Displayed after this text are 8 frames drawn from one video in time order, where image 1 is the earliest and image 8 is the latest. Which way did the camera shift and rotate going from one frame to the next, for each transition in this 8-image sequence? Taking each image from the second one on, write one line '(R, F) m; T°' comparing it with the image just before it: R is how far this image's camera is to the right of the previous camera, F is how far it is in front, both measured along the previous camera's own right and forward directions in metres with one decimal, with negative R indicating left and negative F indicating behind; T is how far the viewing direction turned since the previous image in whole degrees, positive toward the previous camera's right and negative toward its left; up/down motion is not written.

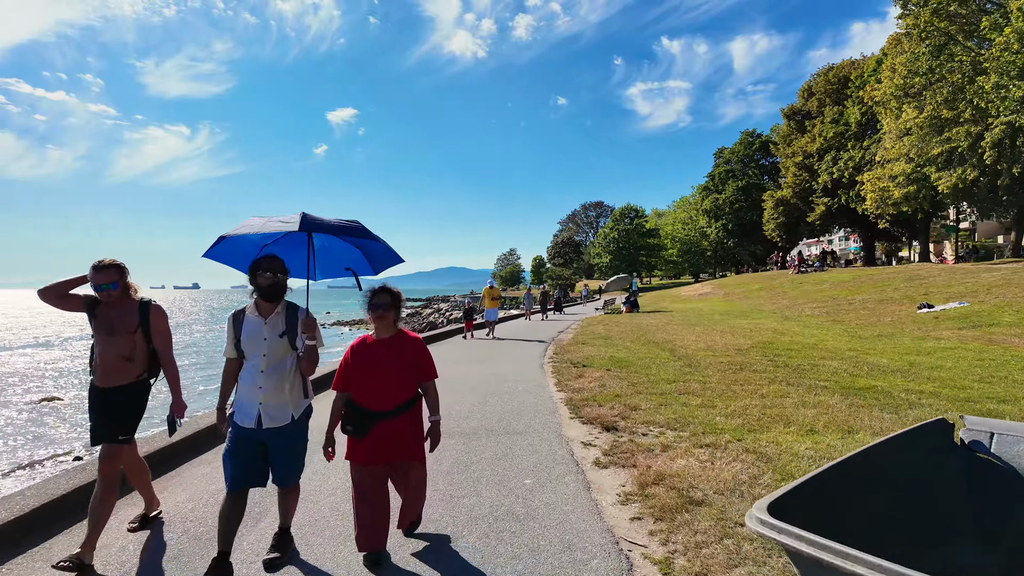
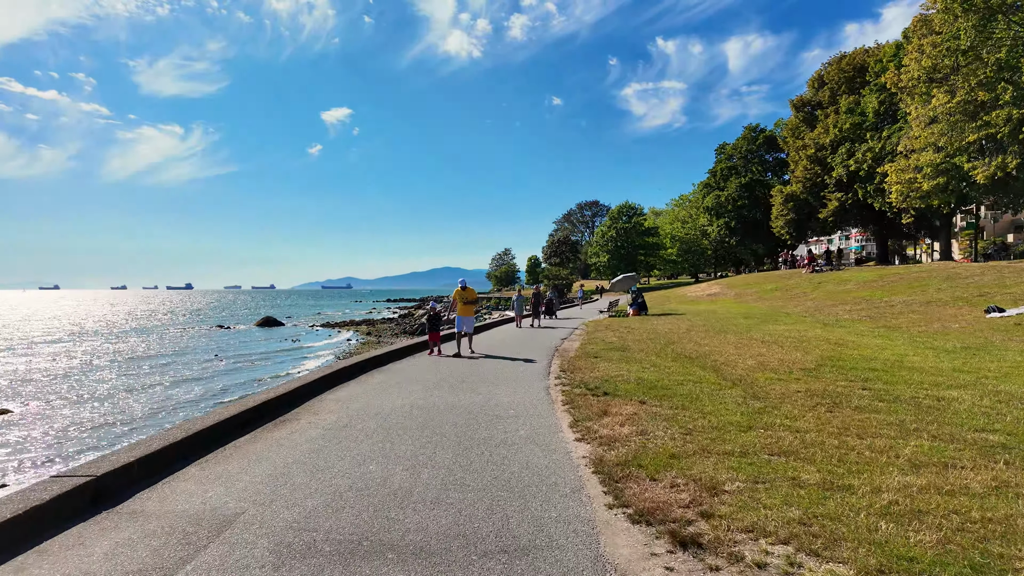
(0.0, +2.5) m; 0°
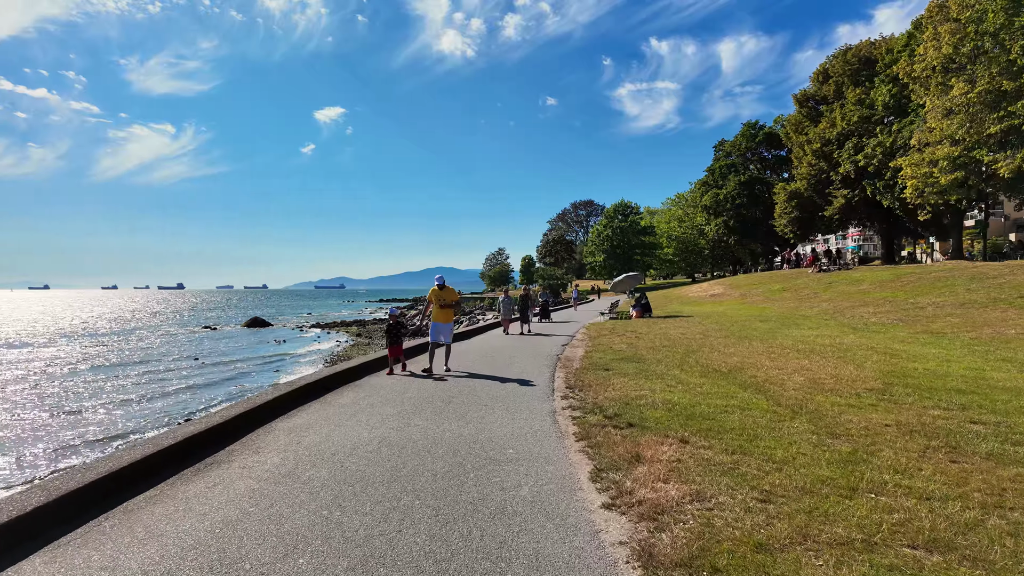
(0.0, +1.6) m; +1°
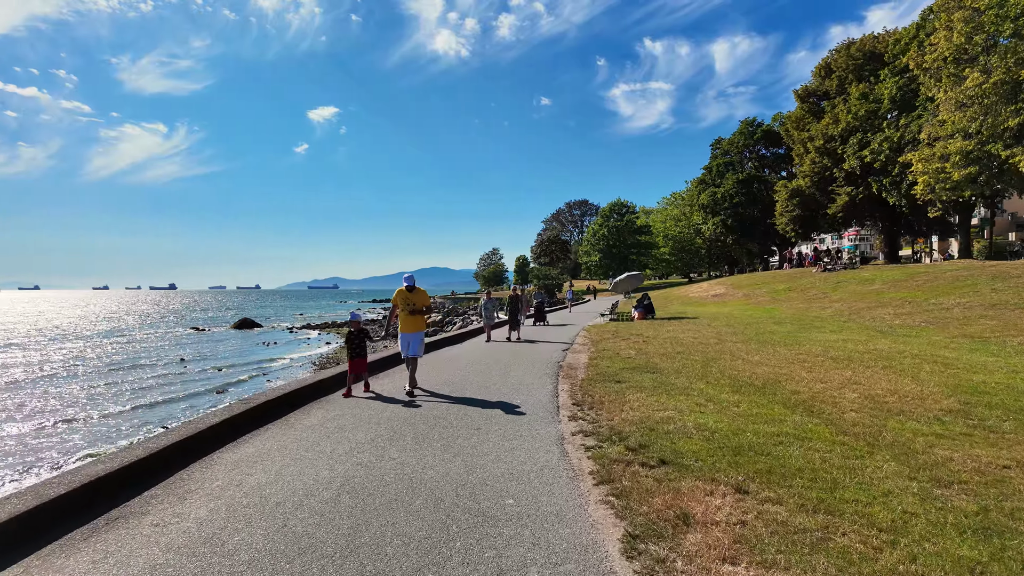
(0.0, +1.3) m; +1°
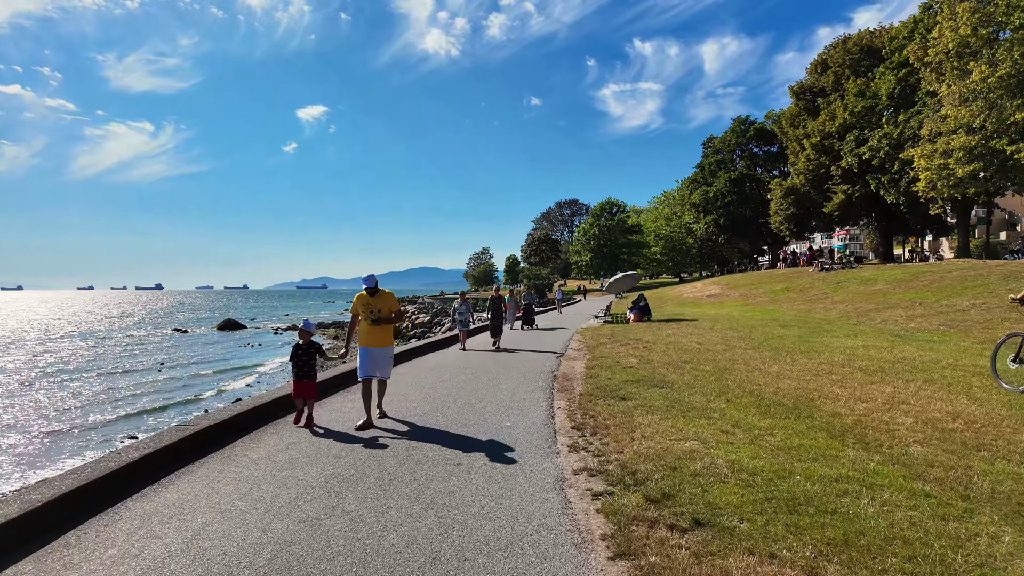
(0.0, +1.1) m; +1°
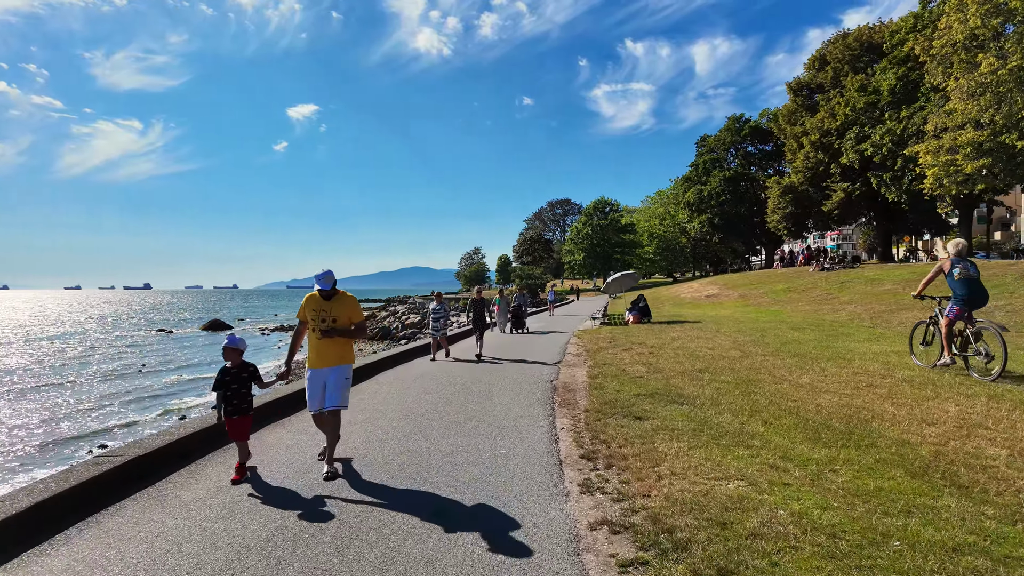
(0.0, +1.1) m; +1°
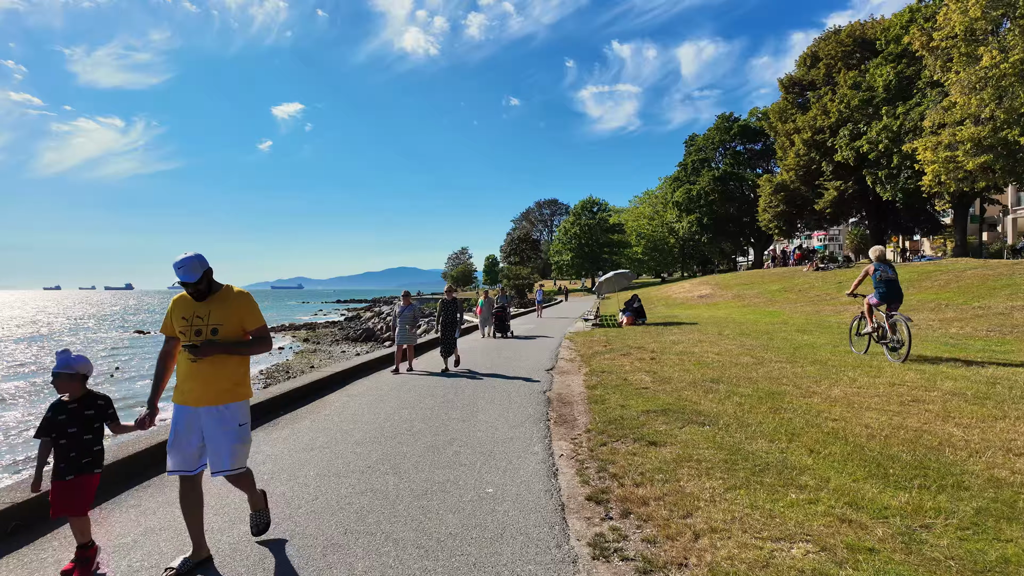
(0.0, +1.1) m; +1°
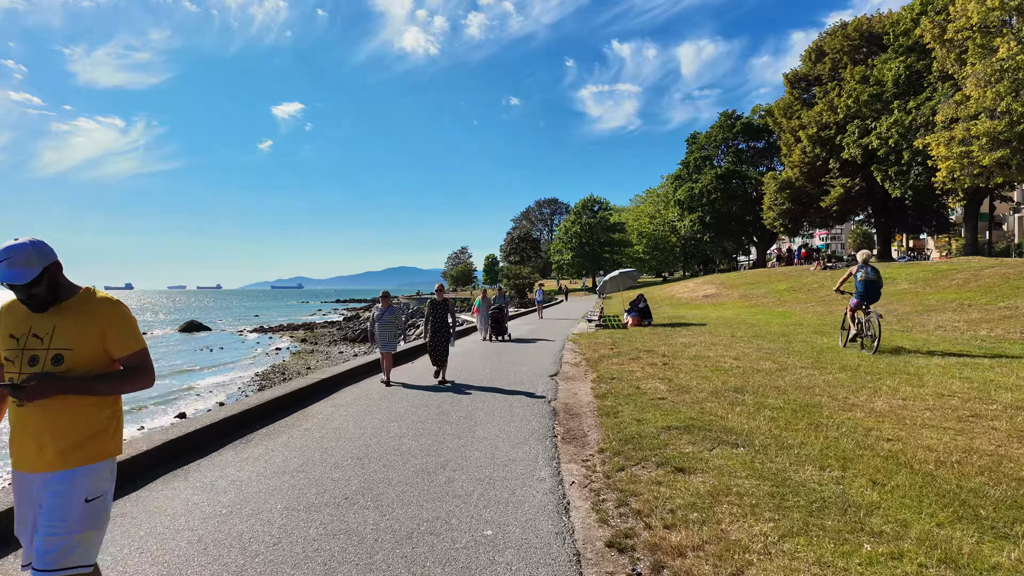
(0.0, +0.8) m; 0°
